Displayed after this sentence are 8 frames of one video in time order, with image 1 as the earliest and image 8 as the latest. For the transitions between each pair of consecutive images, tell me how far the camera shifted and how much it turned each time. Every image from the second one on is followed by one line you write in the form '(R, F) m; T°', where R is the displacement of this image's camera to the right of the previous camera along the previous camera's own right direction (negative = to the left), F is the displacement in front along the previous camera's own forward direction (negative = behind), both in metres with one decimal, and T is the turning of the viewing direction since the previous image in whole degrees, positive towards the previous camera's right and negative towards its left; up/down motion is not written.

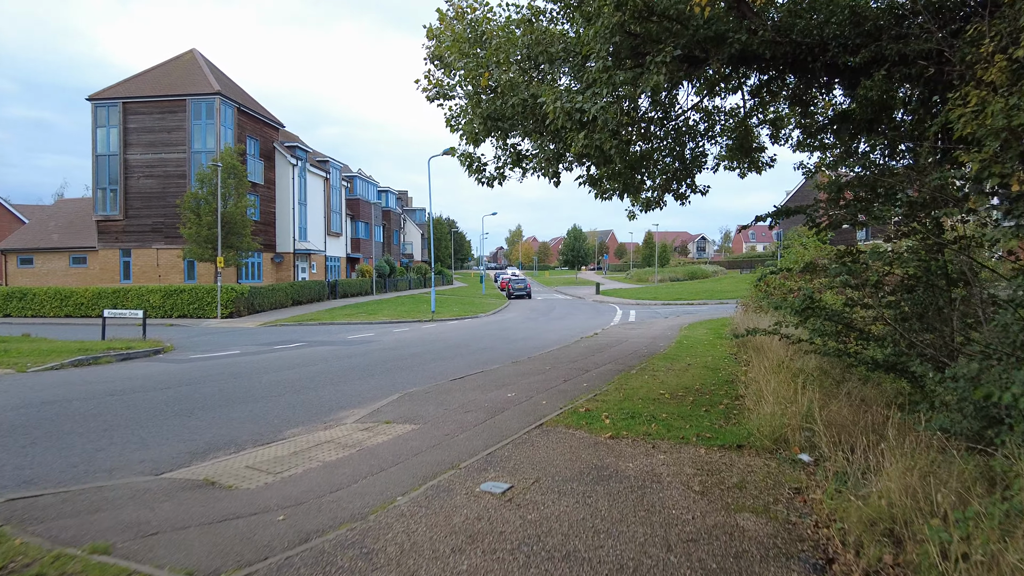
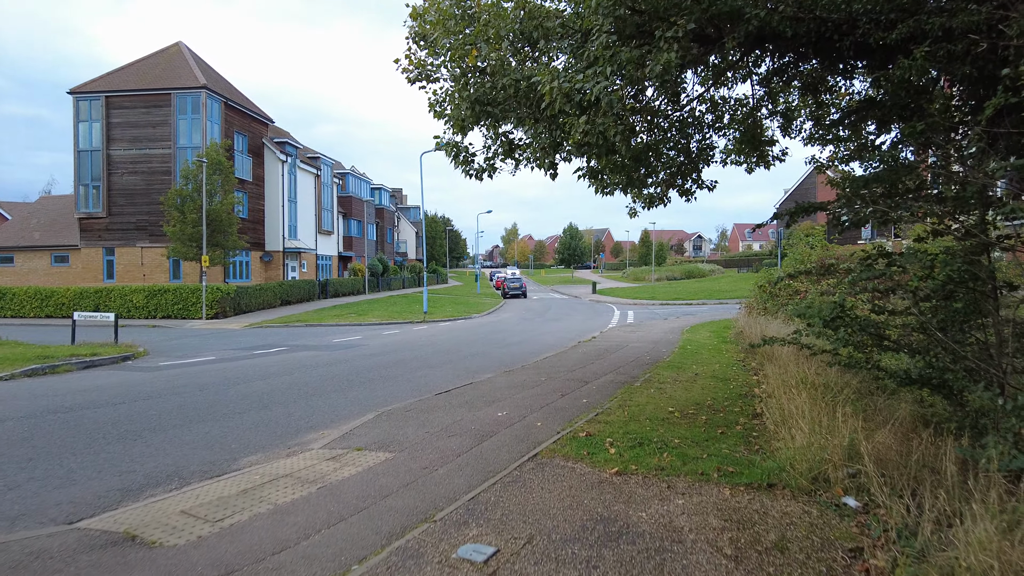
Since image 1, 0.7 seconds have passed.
(0.0, +0.8) m; 0°
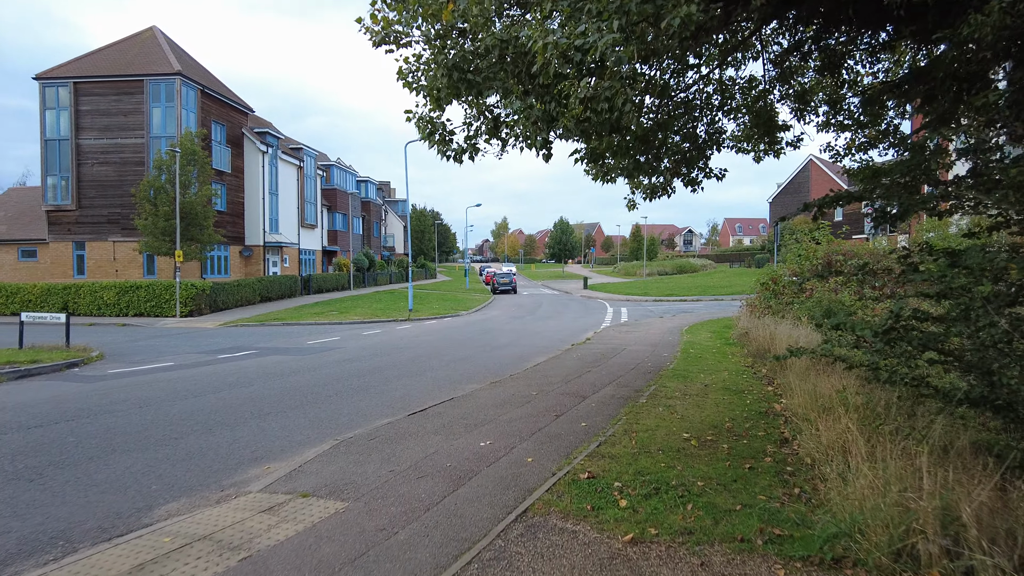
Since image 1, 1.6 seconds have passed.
(0.0, +1.0) m; +1°
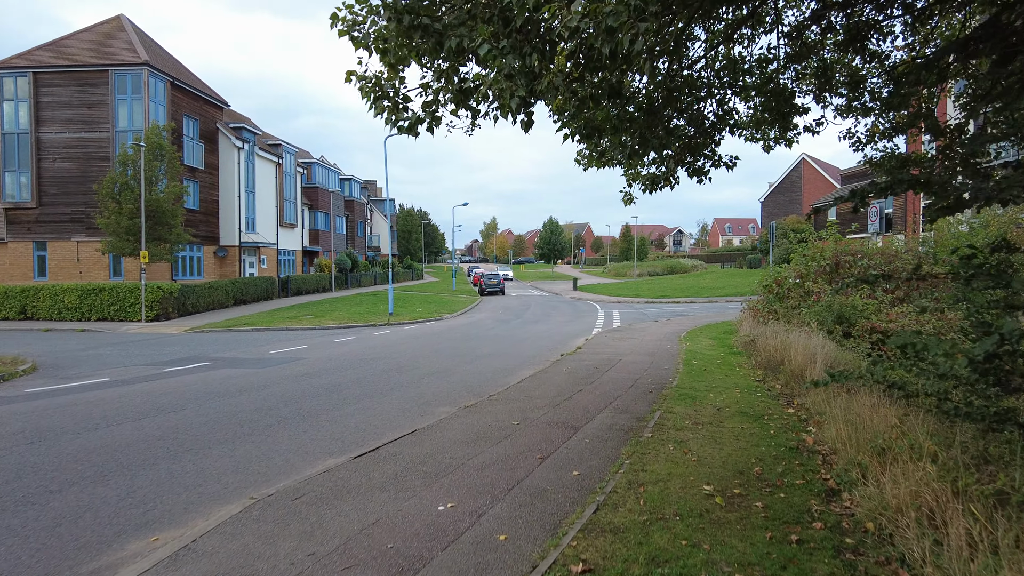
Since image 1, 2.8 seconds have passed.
(+0.1, +1.2) m; +1°
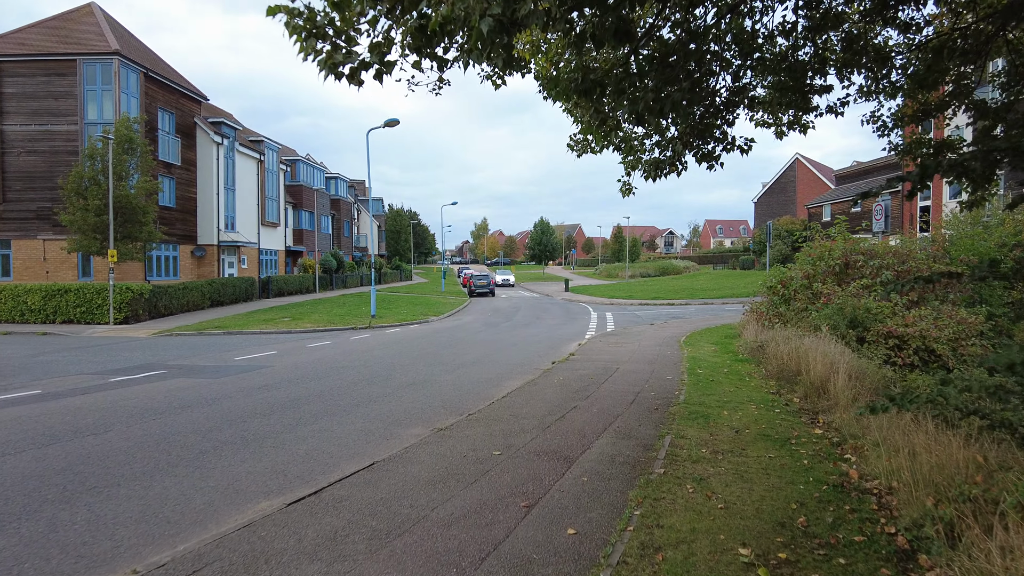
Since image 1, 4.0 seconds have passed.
(+0.1, +1.0) m; +1°
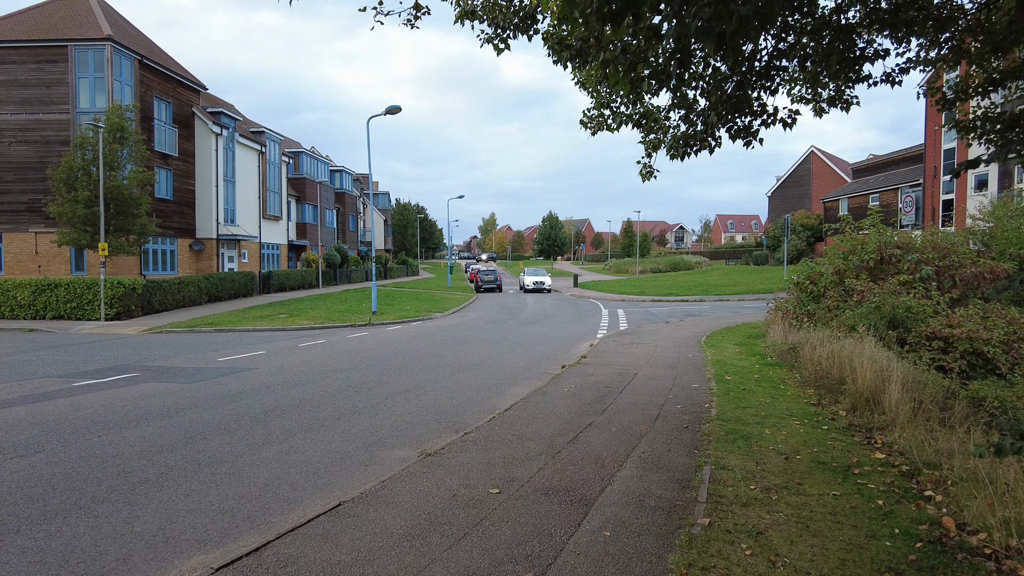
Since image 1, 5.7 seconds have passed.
(0.0, +1.0) m; -1°
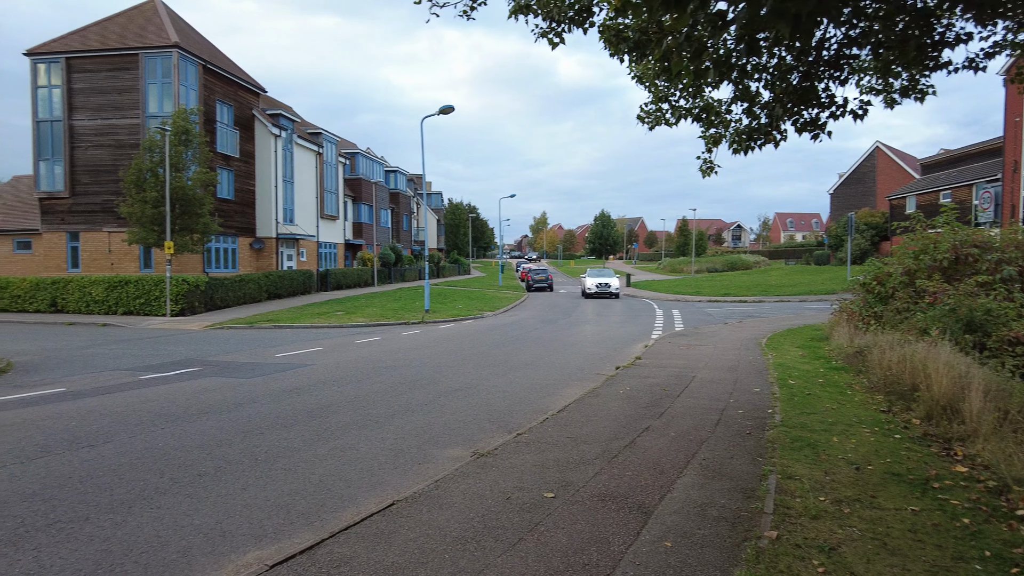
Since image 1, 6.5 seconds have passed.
(0.0, +0.1) m; -4°
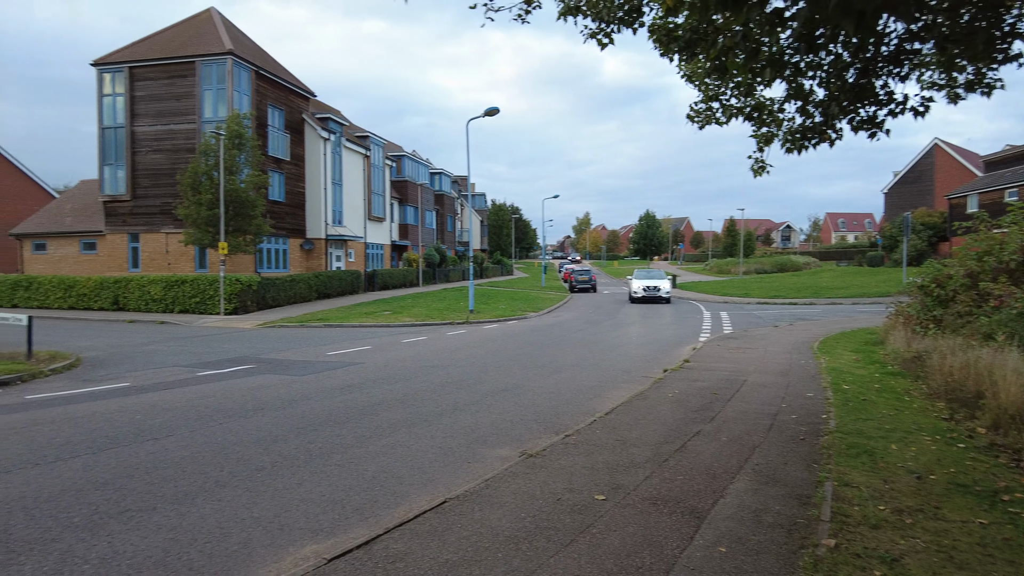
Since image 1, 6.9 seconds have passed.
(-0.1, 0.0) m; -4°
